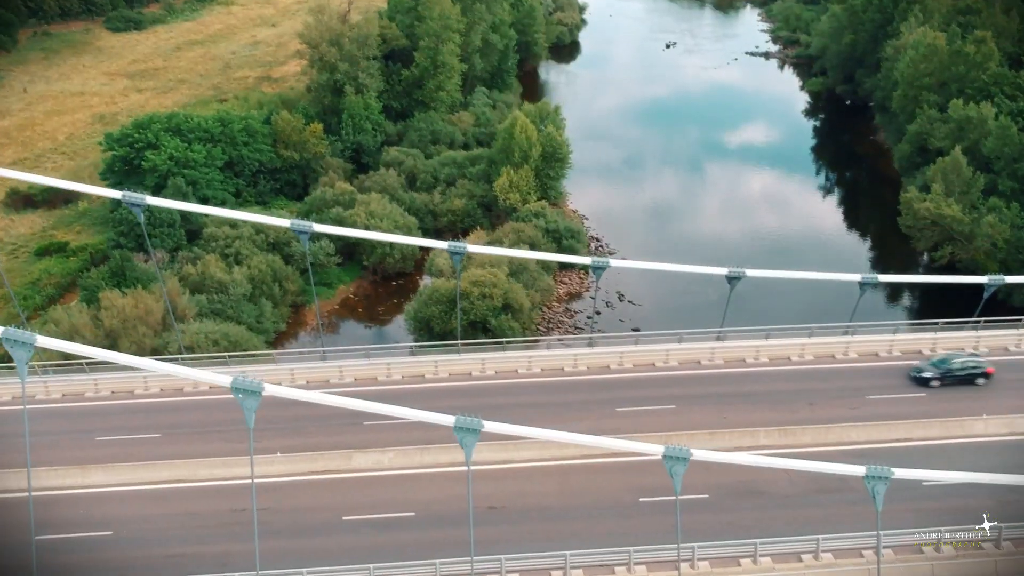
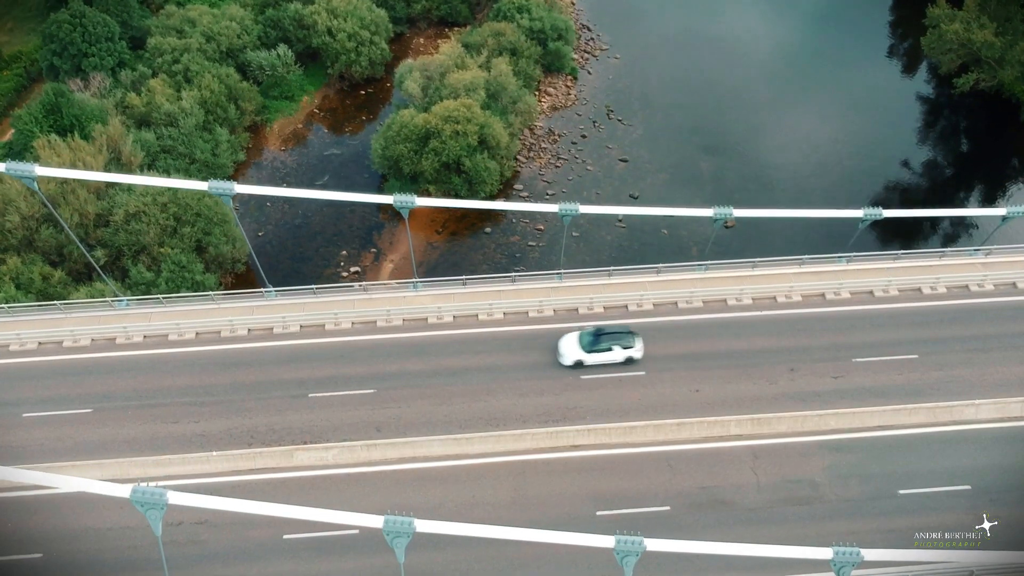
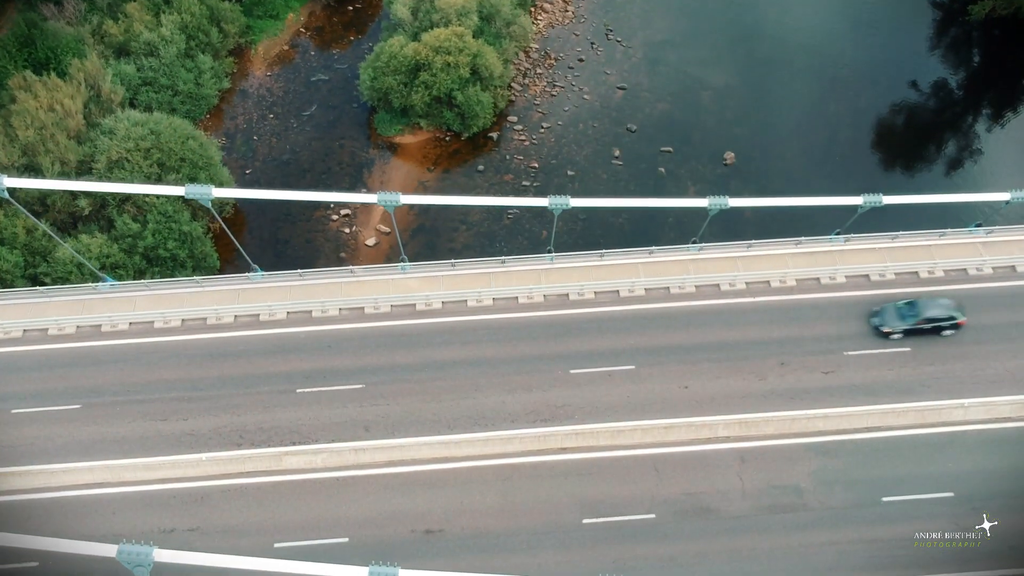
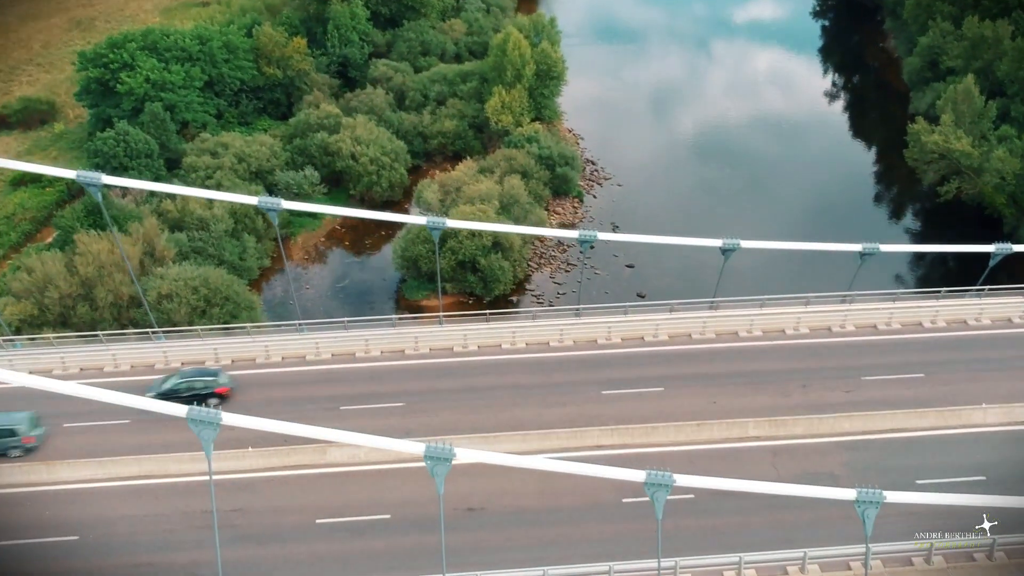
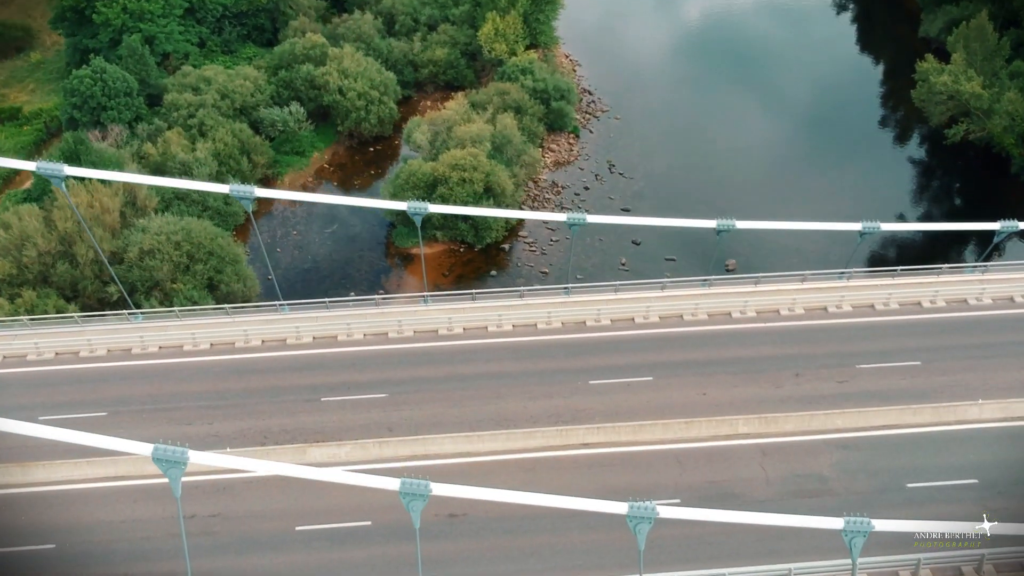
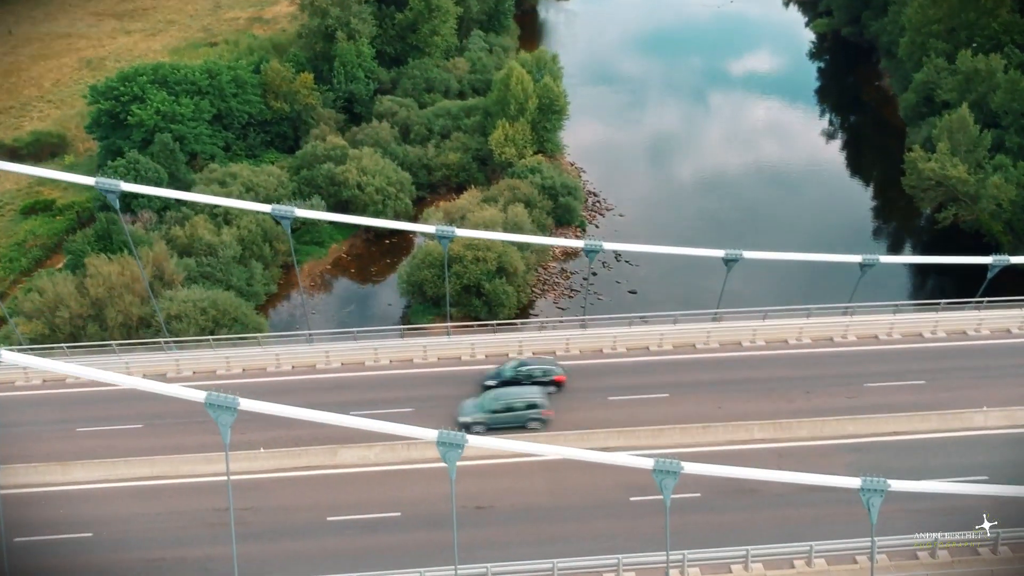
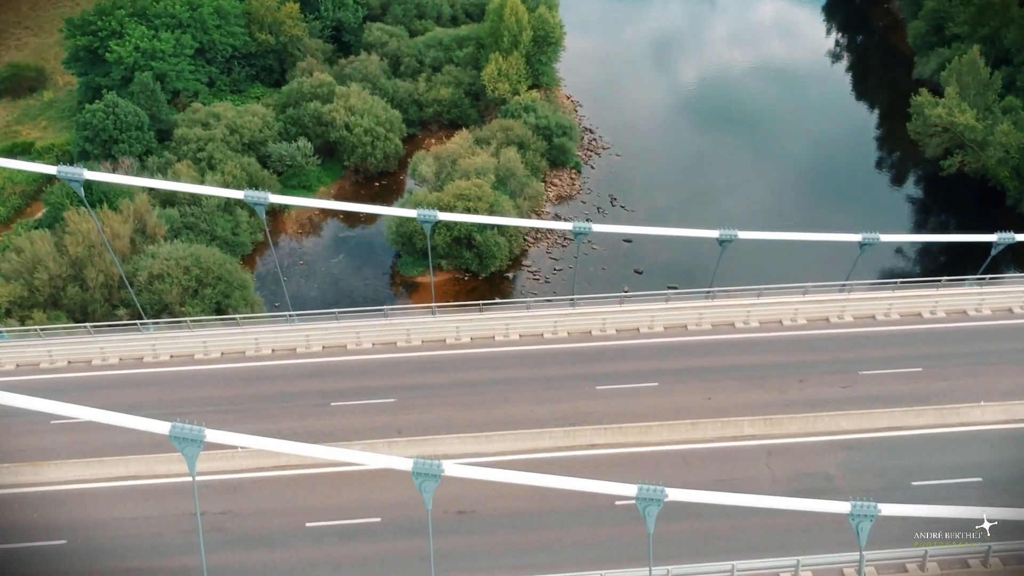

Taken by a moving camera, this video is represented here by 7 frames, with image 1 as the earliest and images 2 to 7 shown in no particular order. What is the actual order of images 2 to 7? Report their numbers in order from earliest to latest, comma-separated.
6, 4, 7, 5, 2, 3
